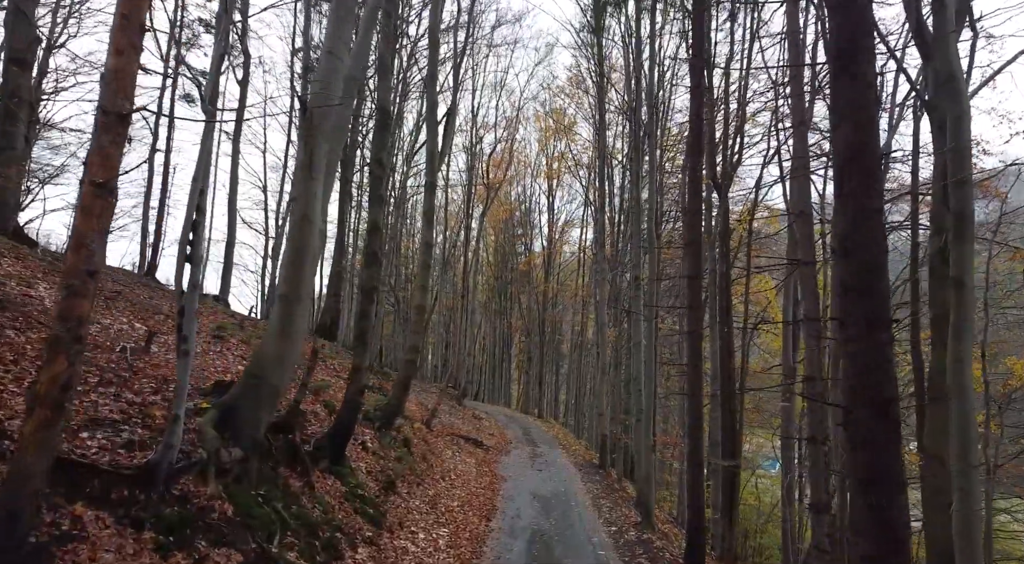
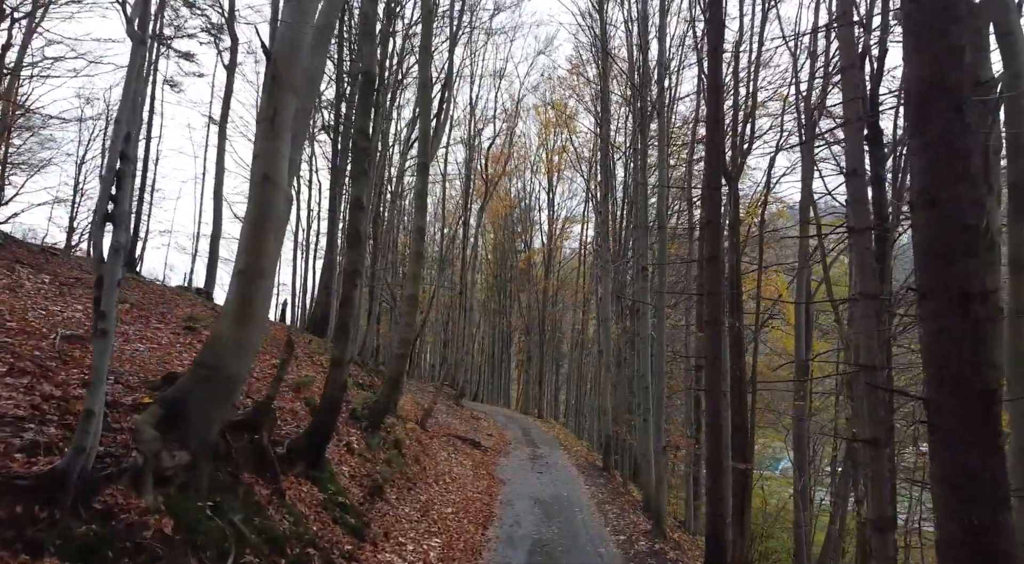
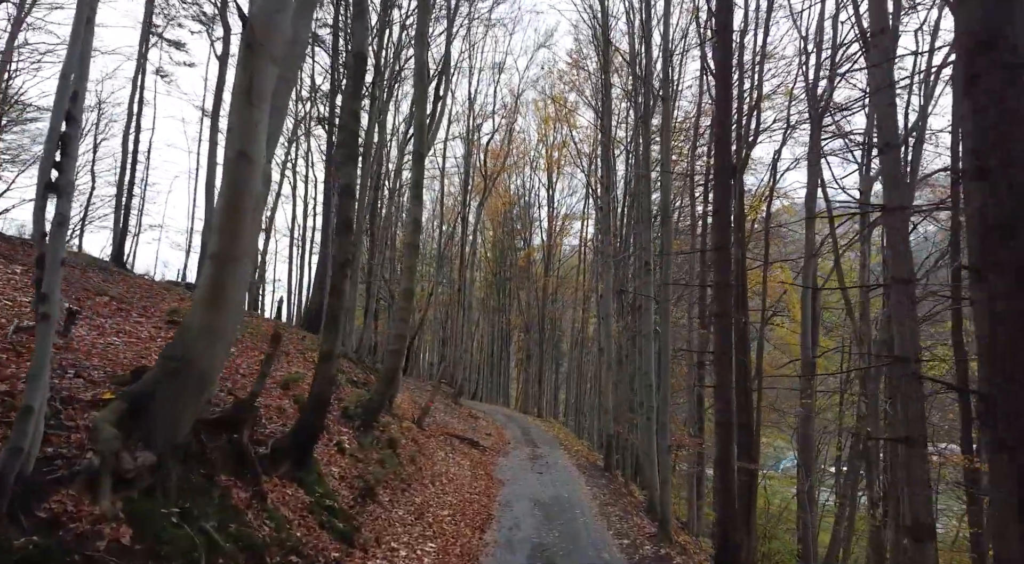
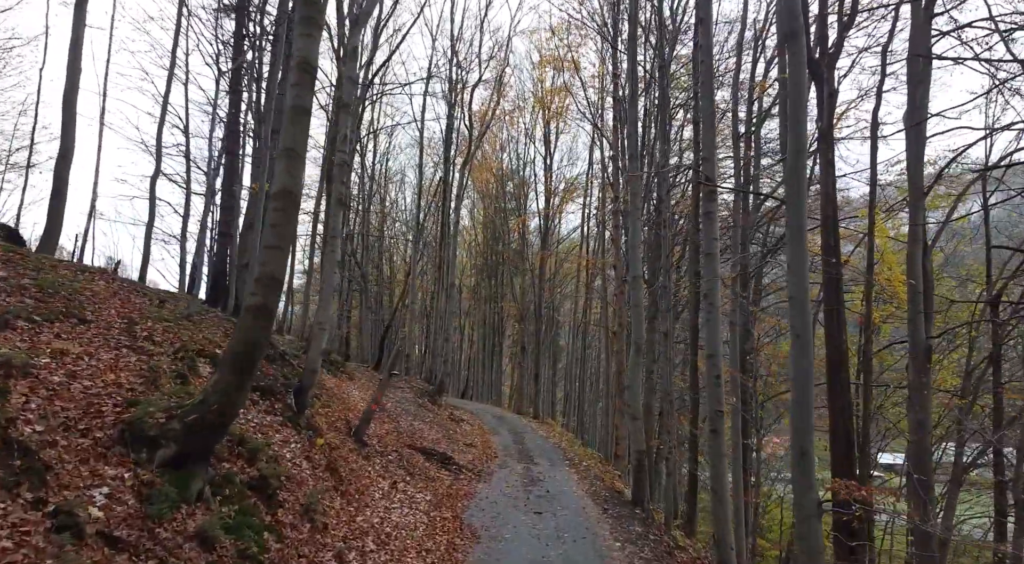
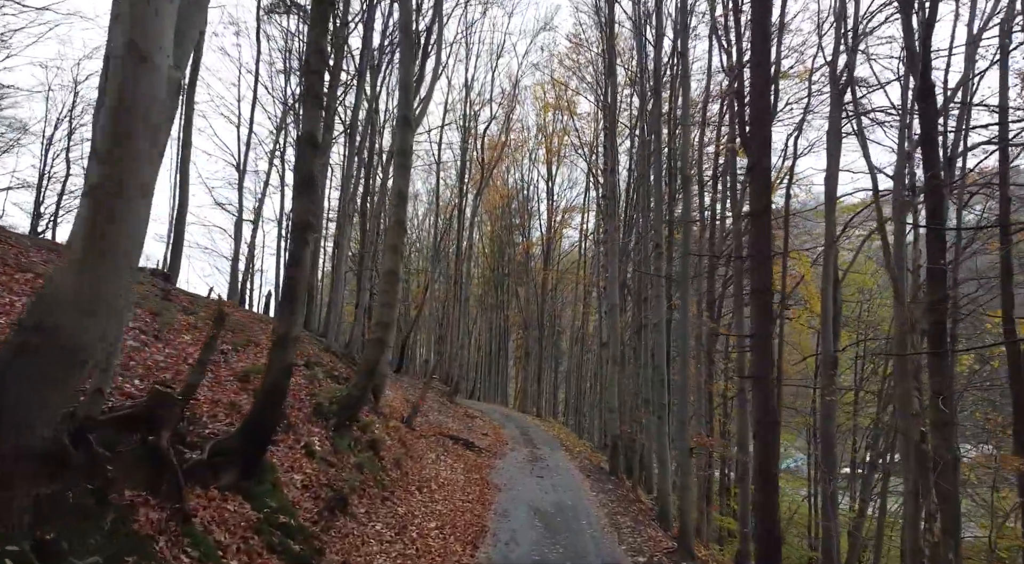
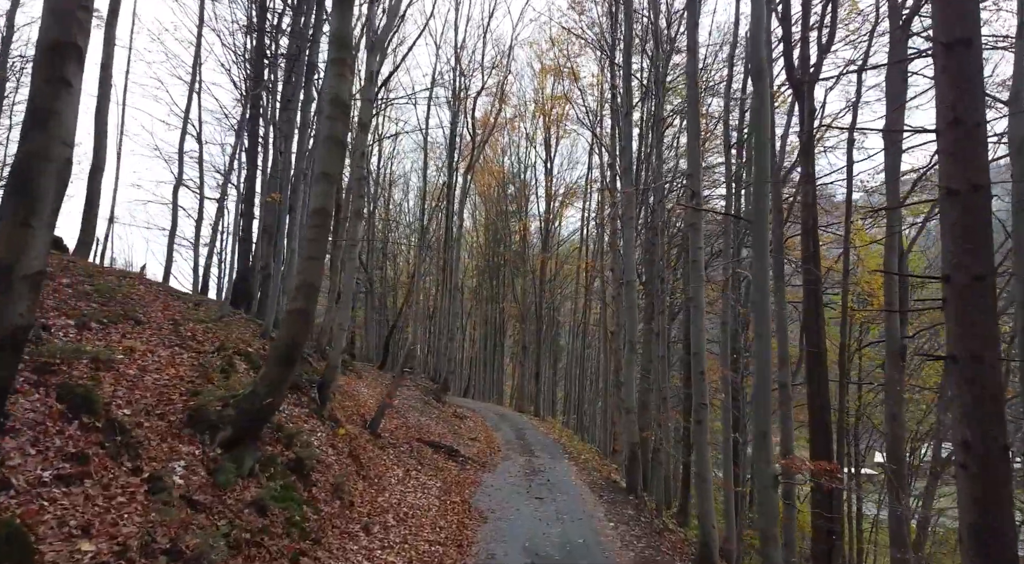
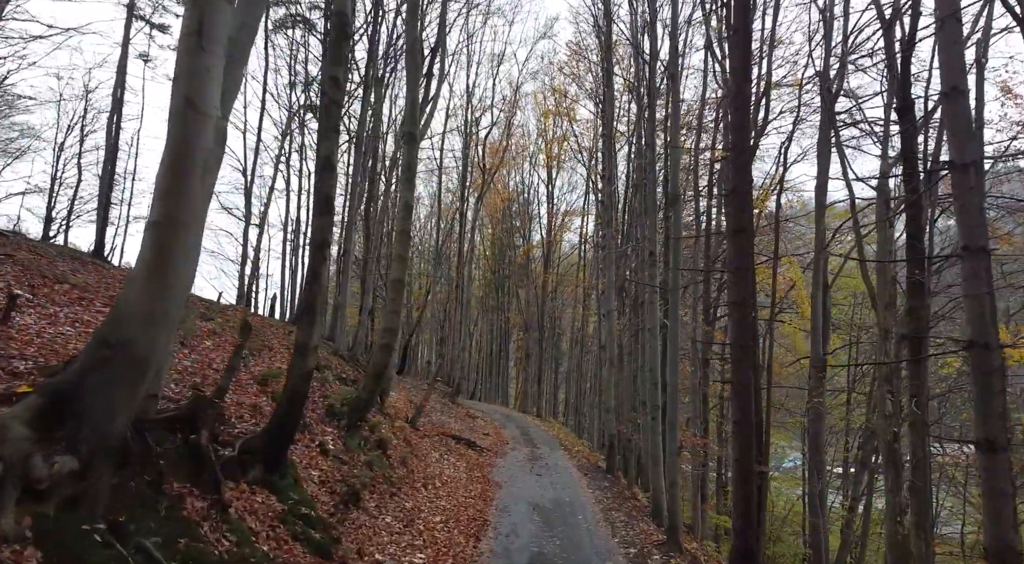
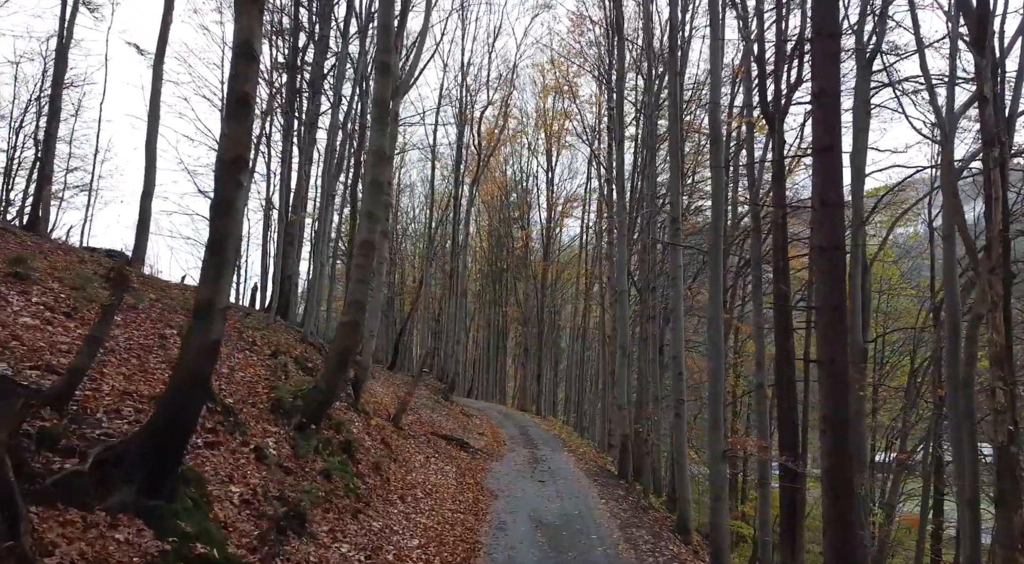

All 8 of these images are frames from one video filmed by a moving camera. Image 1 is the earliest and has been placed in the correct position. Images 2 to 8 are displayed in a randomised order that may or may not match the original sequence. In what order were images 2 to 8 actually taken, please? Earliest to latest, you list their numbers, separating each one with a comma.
2, 3, 7, 5, 8, 6, 4
